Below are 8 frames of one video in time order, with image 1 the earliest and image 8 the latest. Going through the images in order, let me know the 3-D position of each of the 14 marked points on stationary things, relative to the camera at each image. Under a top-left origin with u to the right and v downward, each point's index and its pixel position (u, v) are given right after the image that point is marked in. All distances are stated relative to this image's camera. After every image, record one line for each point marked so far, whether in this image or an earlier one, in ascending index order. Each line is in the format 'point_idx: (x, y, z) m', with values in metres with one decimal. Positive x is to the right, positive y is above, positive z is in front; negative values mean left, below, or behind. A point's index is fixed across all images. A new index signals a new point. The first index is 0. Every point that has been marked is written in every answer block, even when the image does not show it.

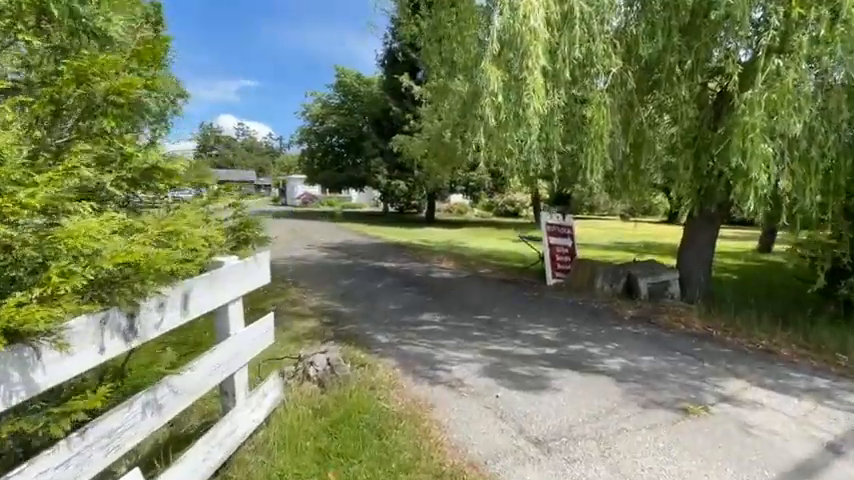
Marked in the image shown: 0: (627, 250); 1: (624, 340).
0: (+7.8, -0.4, +15.7) m
1: (+2.7, -1.4, +5.6) m
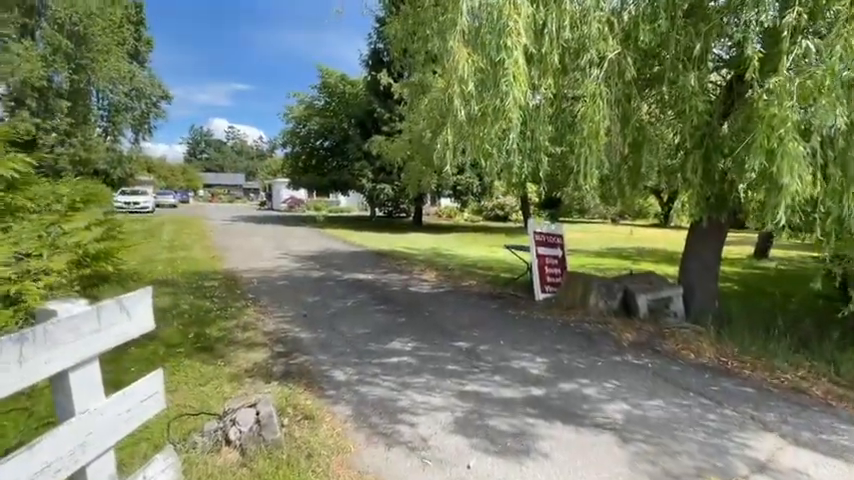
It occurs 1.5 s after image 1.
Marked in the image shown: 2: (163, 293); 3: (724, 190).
0: (+7.2, -0.6, +14.9) m
1: (+2.3, -1.6, +4.7) m
2: (-5.7, -1.2, +8.7) m
3: (+4.1, +0.7, +5.6) m
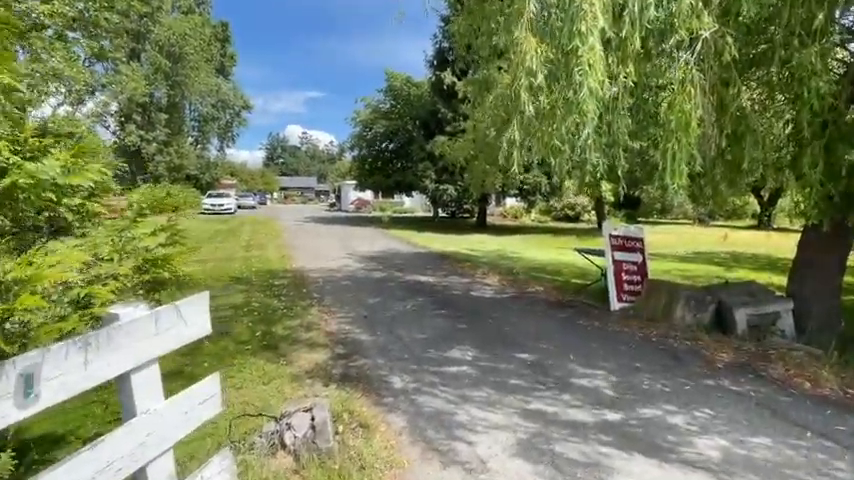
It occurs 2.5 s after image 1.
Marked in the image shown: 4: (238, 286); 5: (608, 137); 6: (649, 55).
0: (+9.4, -0.8, +13.4) m
1: (+3.0, -1.7, +4.1) m
2: (-4.3, -1.2, +9.3) m
3: (+4.9, +0.6, +4.7) m
4: (-4.5, -1.1, +9.5) m
5: (+2.1, +1.2, +4.6) m
6: (+2.5, +2.2, +4.6) m
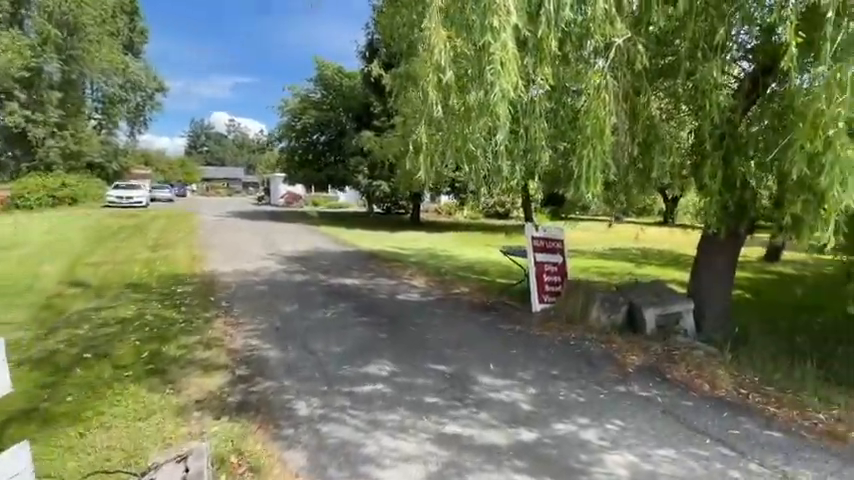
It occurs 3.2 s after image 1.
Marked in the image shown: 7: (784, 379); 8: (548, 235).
0: (+7.0, -0.7, +14.3) m
1: (+2.1, -1.8, +4.1) m
2: (-6.0, -1.2, +8.1) m
3: (+3.9, +0.5, +4.9) m
4: (-6.1, -1.1, +8.4) m
5: (+1.1, +1.1, +4.4) m
6: (+1.6, +2.1, +4.5) m
7: (+4.5, -1.8, +5.1) m
8: (+2.4, +0.1, +8.0) m
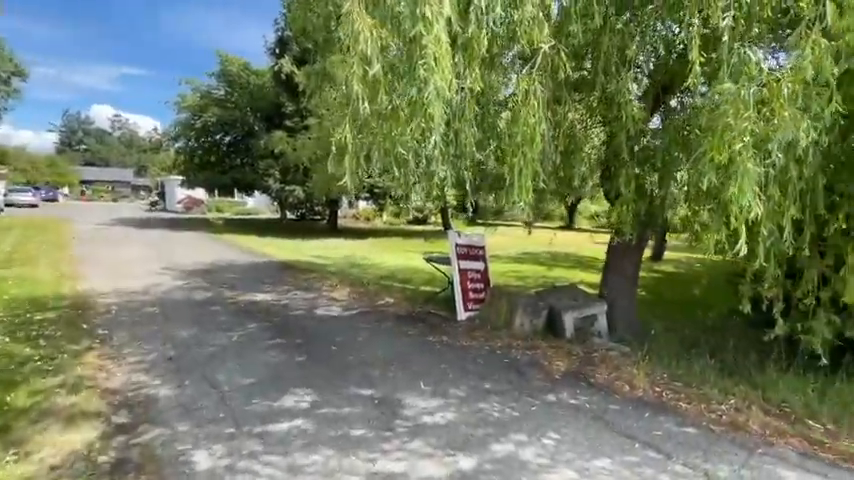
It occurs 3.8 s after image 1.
0: (+4.1, -0.9, +15.0) m
1: (+1.4, -1.9, +4.0) m
2: (-7.3, -1.5, +6.4) m
3: (+3.0, +0.4, +5.3) m
4: (-7.5, -1.4, +6.6) m
5: (+0.3, +1.0, +4.2) m
6: (+0.7, +2.0, +4.4) m
7: (+3.5, -1.8, +5.5) m
8: (+0.9, 0.0, +7.9) m
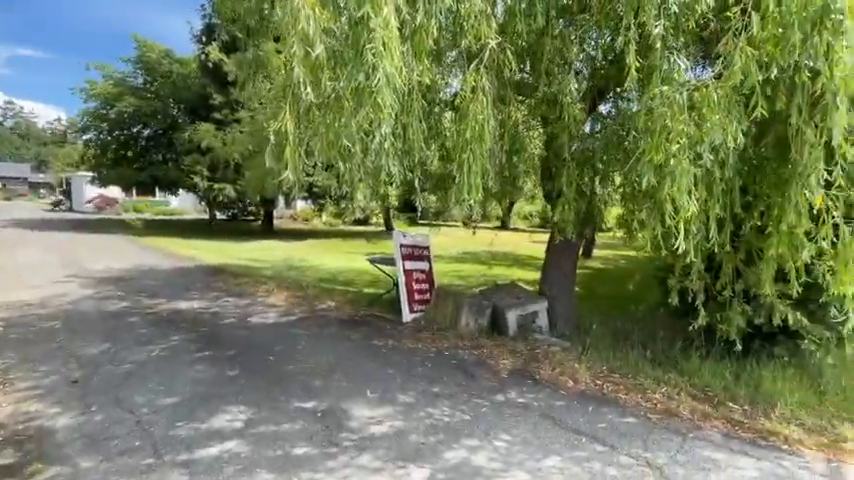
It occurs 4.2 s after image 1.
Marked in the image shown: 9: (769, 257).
0: (+2.0, -0.8, +15.3) m
1: (+0.9, -1.8, +4.0) m
2: (-8.0, -1.6, +5.1) m
3: (+2.2, +0.5, +5.5) m
4: (-8.3, -1.5, +5.2) m
5: (-0.2, +1.0, +4.0) m
6: (+0.1, +2.0, +4.3) m
7: (+2.8, -1.8, +5.7) m
8: (-0.2, 0.0, +7.8) m
9: (+3.7, -0.2, +4.4) m
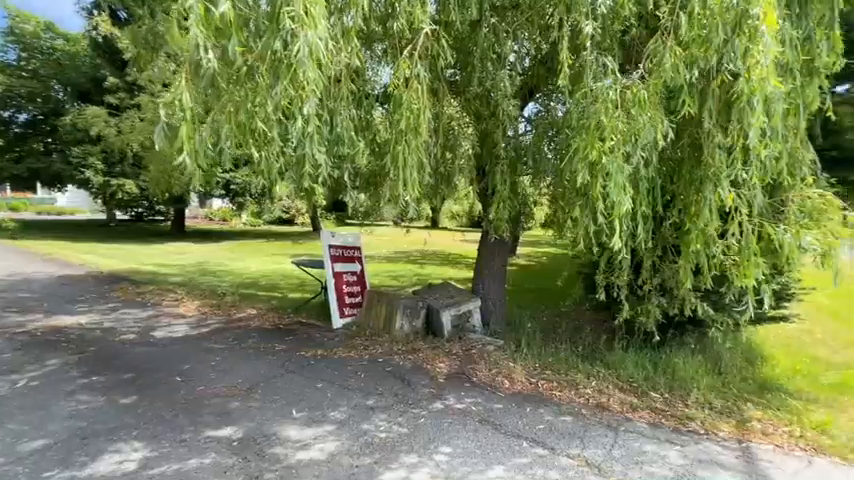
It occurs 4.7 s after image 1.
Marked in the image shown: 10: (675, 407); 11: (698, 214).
0: (-0.6, -0.8, +15.1) m
1: (+0.3, -1.8, +3.8) m
2: (-8.7, -1.7, +3.3) m
3: (+1.3, +0.5, +5.5) m
4: (-9.0, -1.6, +3.4) m
5: (-0.9, +1.0, +3.6) m
6: (-0.6, +2.0, +3.9) m
7: (+1.9, -1.8, +5.8) m
8: (-1.5, -0.1, +7.3) m
9: (+3.0, -0.1, +4.6) m
10: (+2.9, -2.0, +4.8) m
11: (+2.9, +0.3, +4.4) m
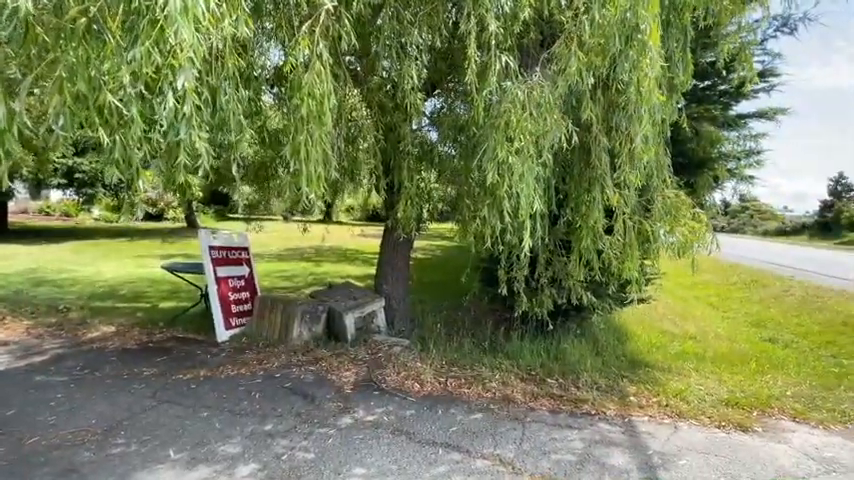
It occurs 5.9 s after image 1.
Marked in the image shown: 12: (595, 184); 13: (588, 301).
0: (-4.3, -0.7, +14.2) m
1: (-0.5, -1.9, +3.5) m
2: (-9.1, -1.9, +0.7) m
3: (0.0, +0.5, +5.4) m
4: (-9.4, -1.8, +0.8) m
5: (-1.6, +0.9, +3.0) m
6: (-1.4, +1.9, +3.4) m
7: (+0.5, -1.7, +5.9) m
8: (-3.1, -0.1, +6.5) m
9: (+1.9, -0.1, +5.0) m
10: (+1.8, -1.9, +5.1) m
11: (+1.9, +0.3, +4.7) m
12: (+1.9, +0.7, +4.7) m
13: (+2.5, -0.9, +6.3) m
